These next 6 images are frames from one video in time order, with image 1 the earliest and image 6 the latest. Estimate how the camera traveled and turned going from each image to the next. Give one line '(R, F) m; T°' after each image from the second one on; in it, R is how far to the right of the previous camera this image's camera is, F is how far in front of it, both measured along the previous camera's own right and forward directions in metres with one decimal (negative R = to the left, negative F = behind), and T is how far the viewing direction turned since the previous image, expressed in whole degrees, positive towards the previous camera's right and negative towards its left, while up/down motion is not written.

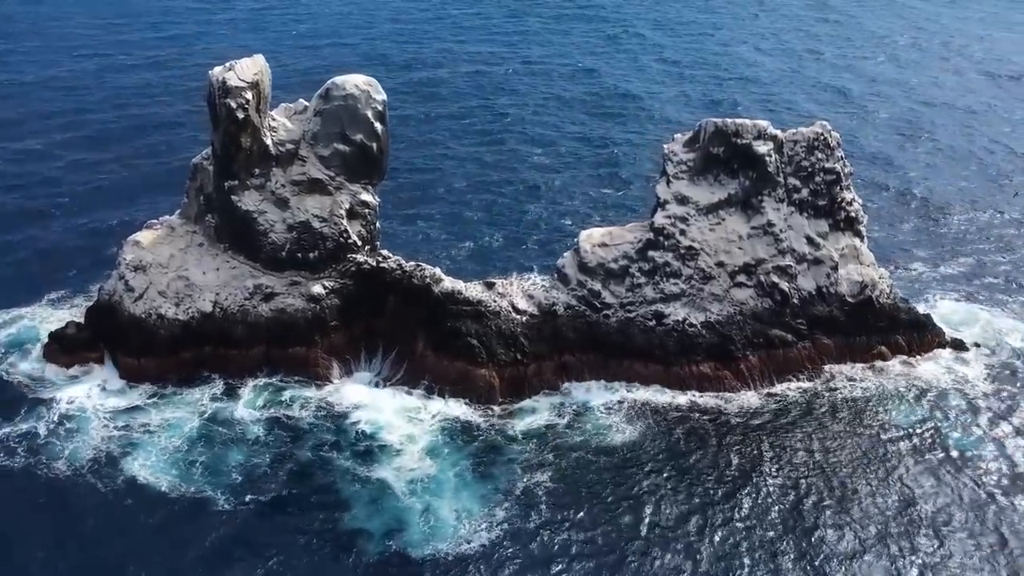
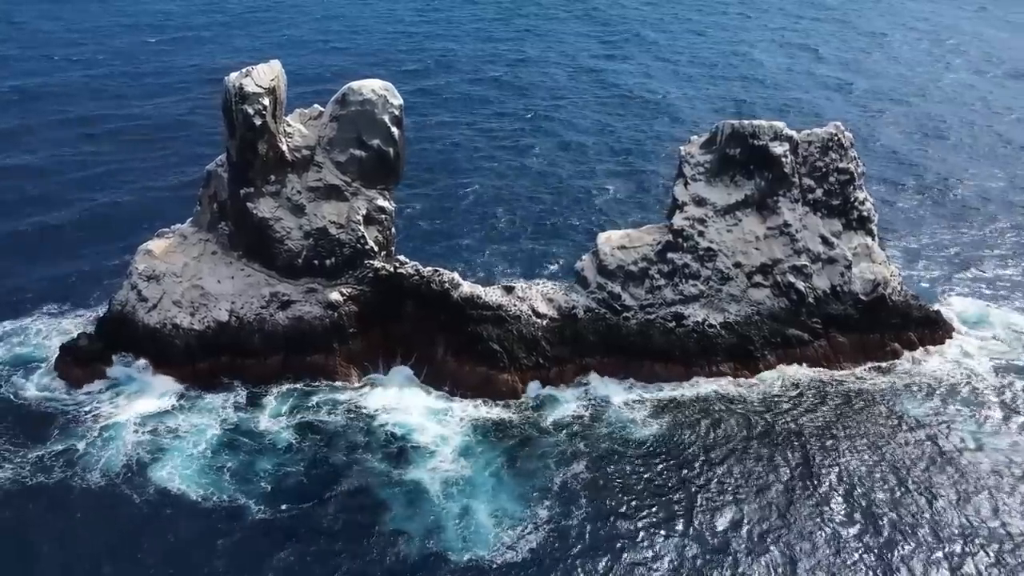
(-2.5, +0.1) m; +2°
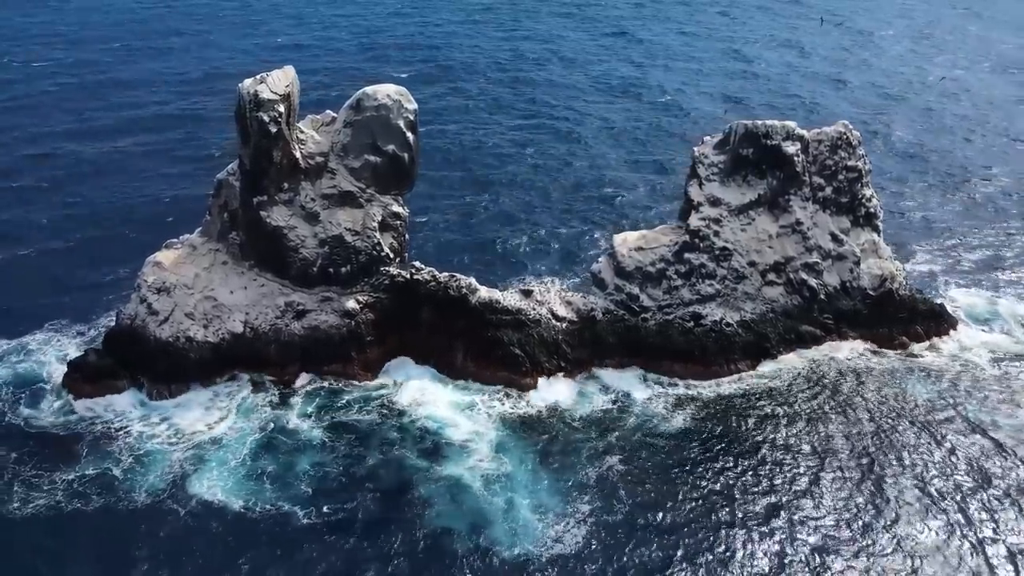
(-3.3, +0.2) m; +3°
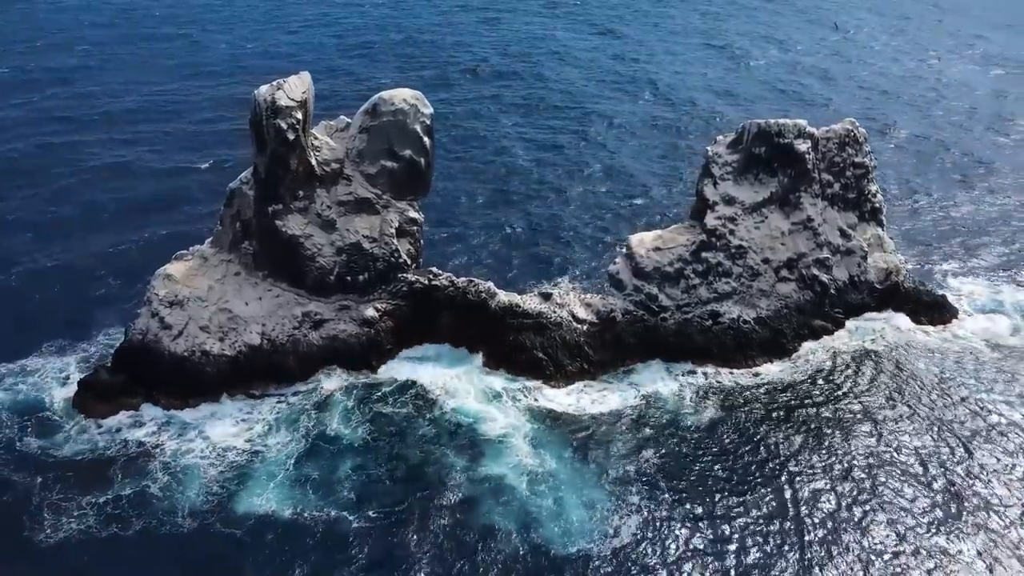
(-3.7, +0.3) m; +4°
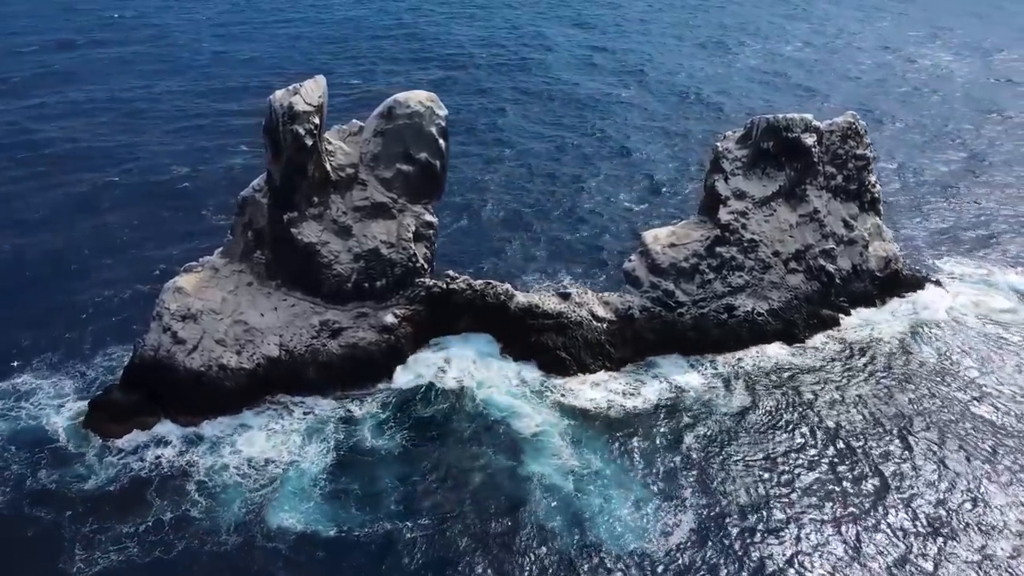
(-4.2, +0.4) m; +4°
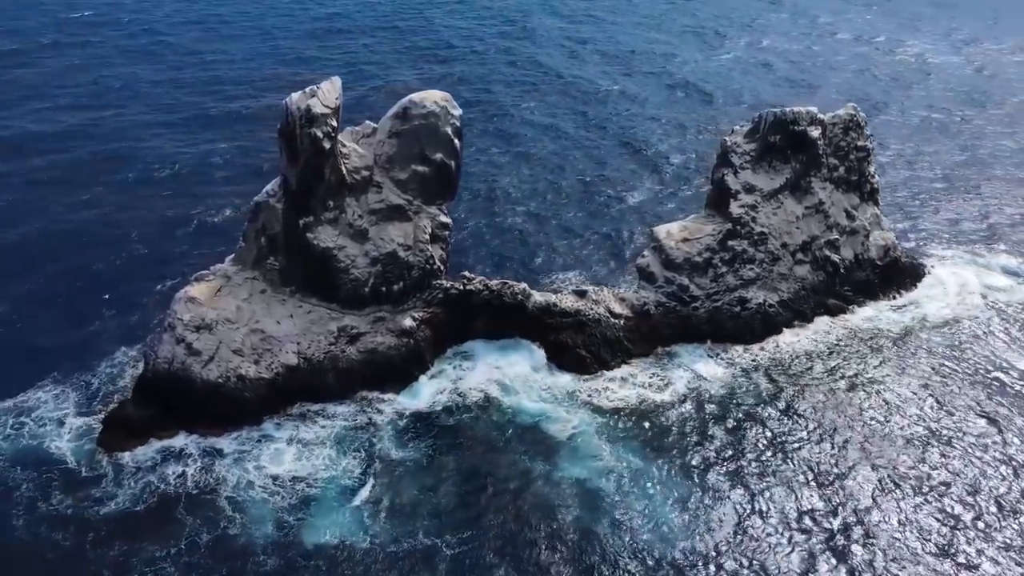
(-3.5, +0.4) m; +4°
